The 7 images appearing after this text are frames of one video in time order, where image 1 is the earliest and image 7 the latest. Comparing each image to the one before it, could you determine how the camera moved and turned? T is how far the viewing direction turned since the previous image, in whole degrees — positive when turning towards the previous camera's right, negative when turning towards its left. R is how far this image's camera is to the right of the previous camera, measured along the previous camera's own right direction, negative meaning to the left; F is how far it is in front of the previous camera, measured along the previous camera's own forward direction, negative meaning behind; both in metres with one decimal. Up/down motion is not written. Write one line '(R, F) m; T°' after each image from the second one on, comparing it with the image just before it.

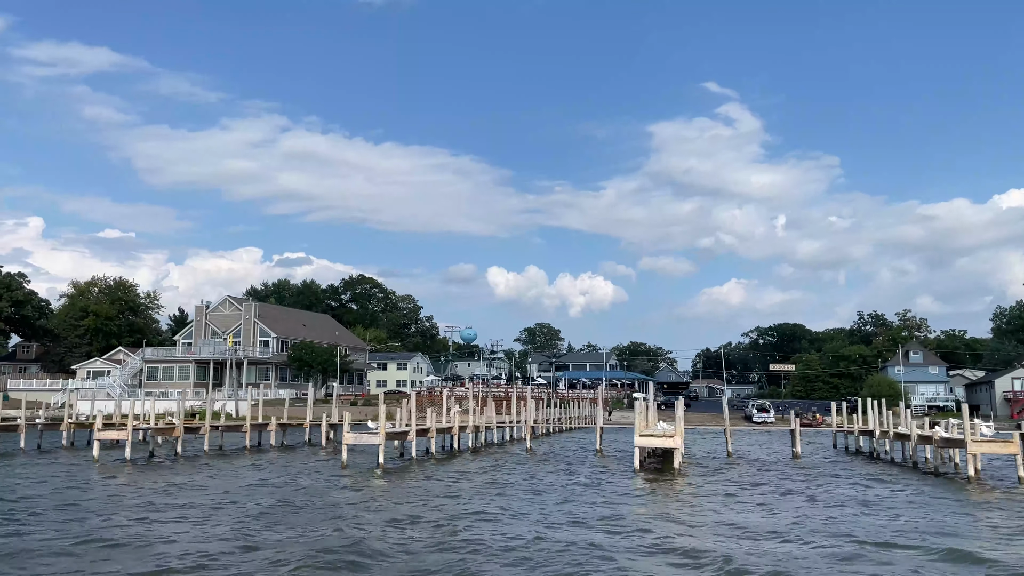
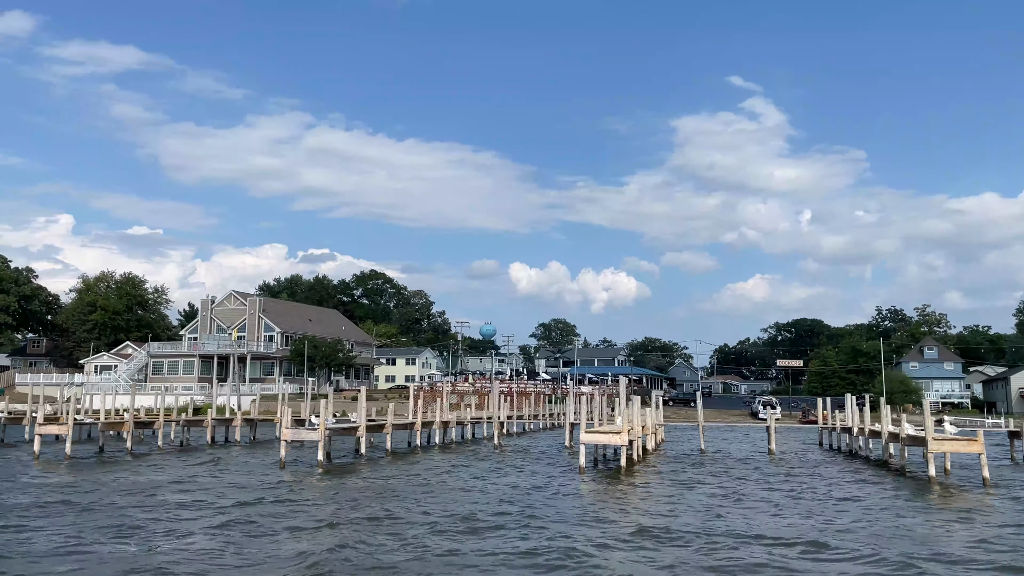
(+1.8, +0.8) m; -2°
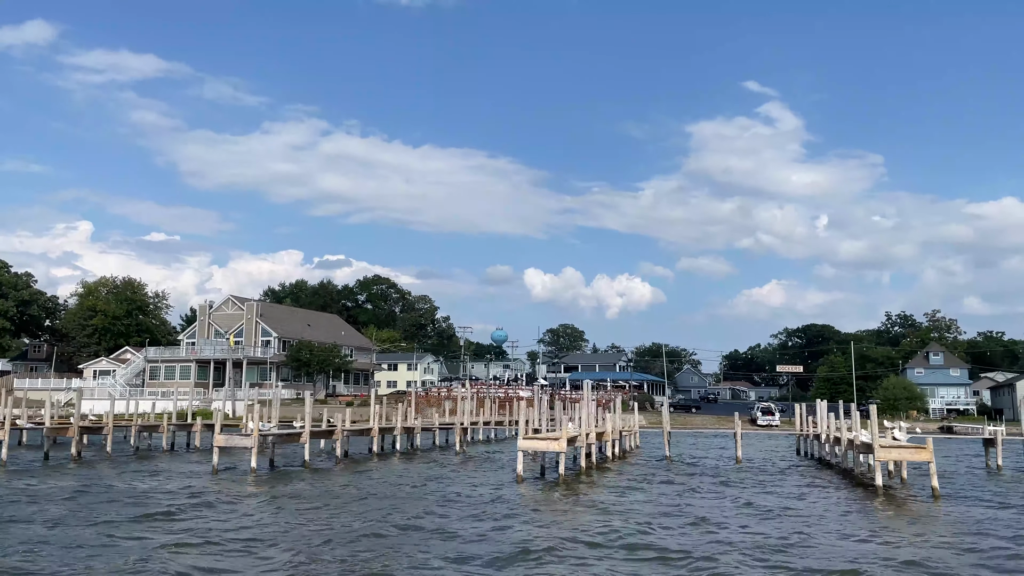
(+1.7, +0.6) m; -1°
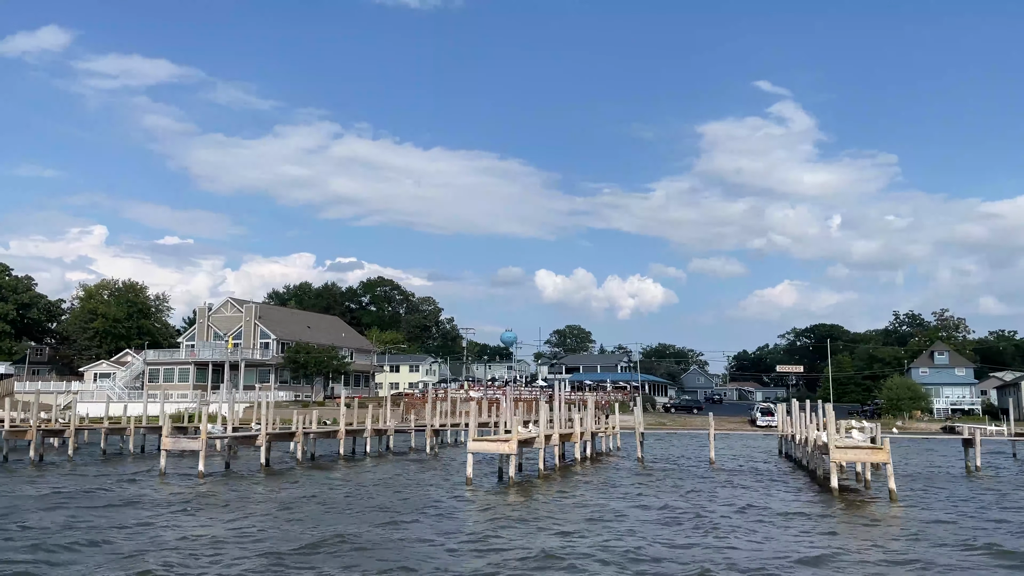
(+1.3, +0.4) m; -1°
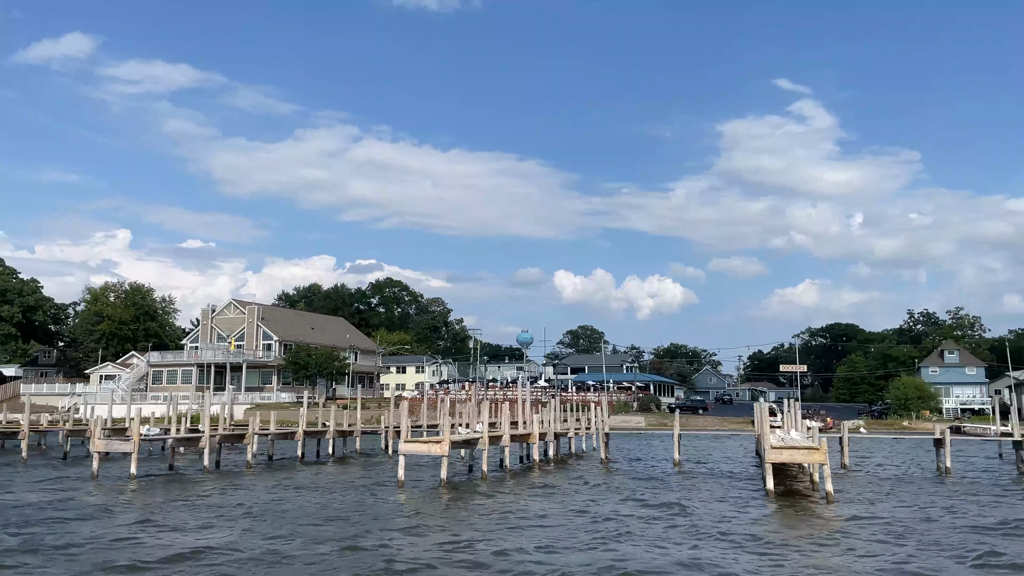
(+1.7, +0.4) m; -1°
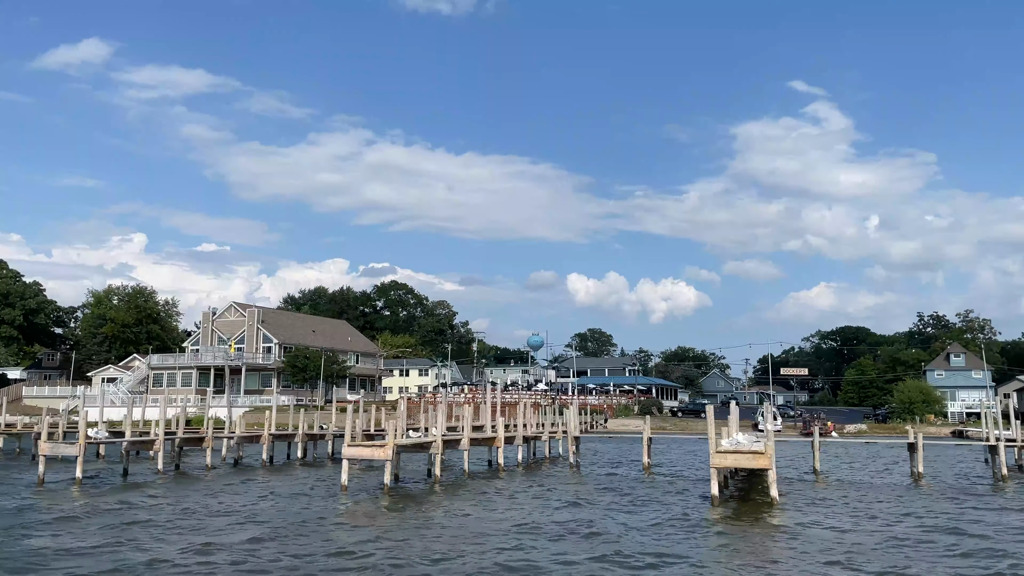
(+1.3, +0.3) m; -1°
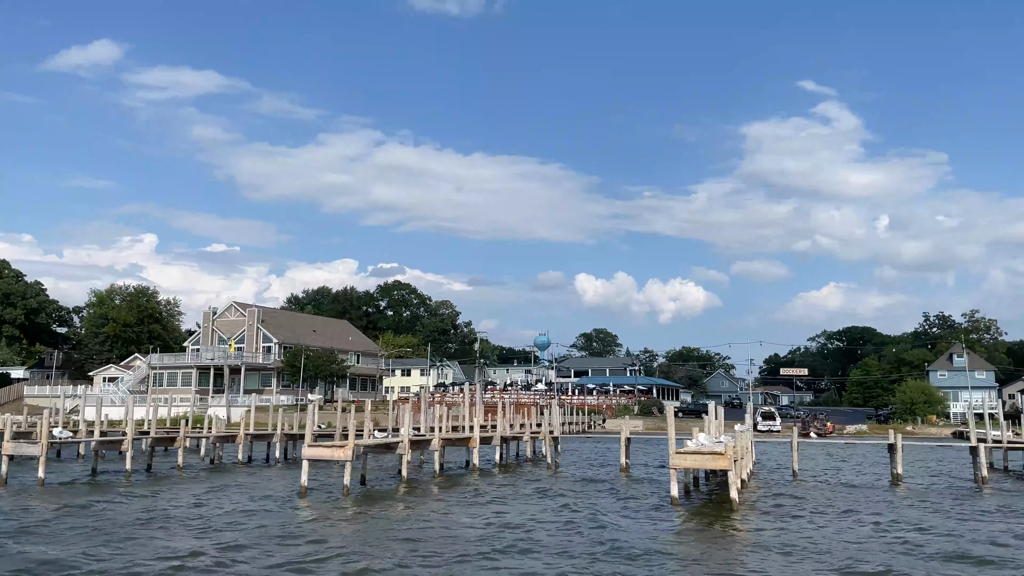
(+0.9, +0.2) m; -1°
